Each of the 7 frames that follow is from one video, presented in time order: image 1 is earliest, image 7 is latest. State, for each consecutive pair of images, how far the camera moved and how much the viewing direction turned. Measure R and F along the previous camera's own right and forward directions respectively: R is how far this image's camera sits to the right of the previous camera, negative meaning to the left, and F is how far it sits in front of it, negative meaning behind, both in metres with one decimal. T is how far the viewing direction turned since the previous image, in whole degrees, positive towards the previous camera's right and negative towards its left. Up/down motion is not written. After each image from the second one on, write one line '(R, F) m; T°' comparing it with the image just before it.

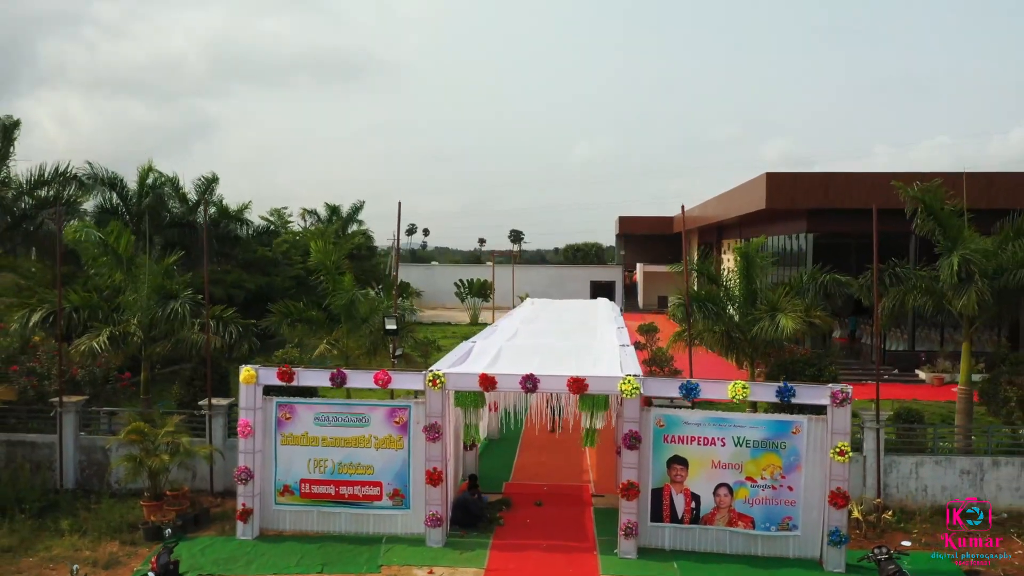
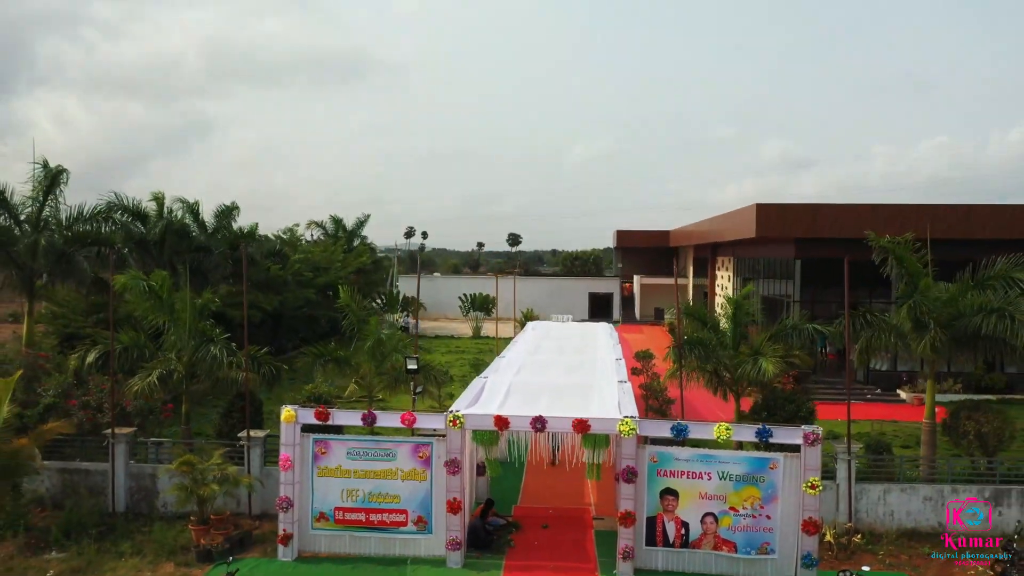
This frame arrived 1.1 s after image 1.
(-0.1, -0.9) m; 0°
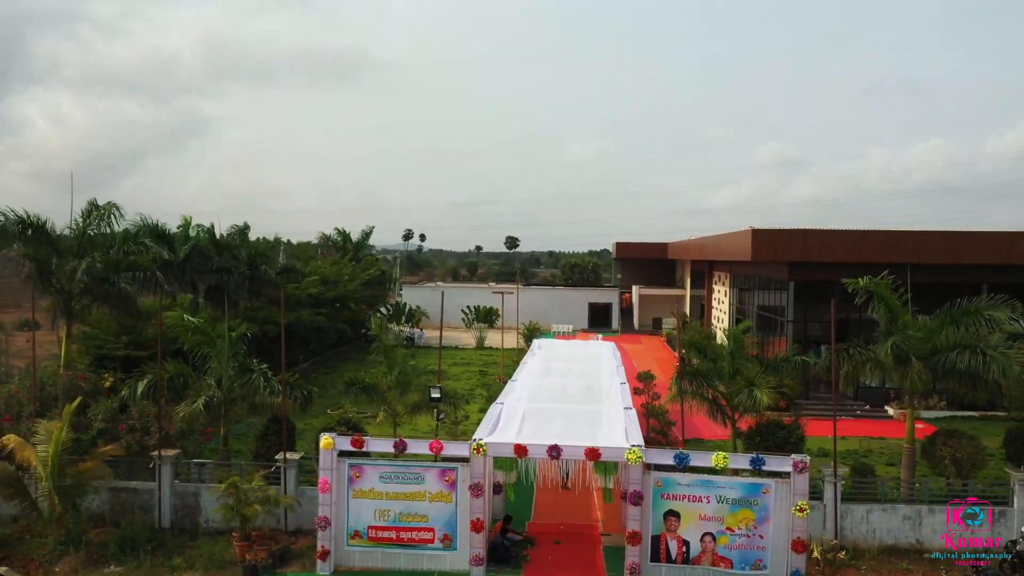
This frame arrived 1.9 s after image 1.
(-0.2, -0.8) m; 0°
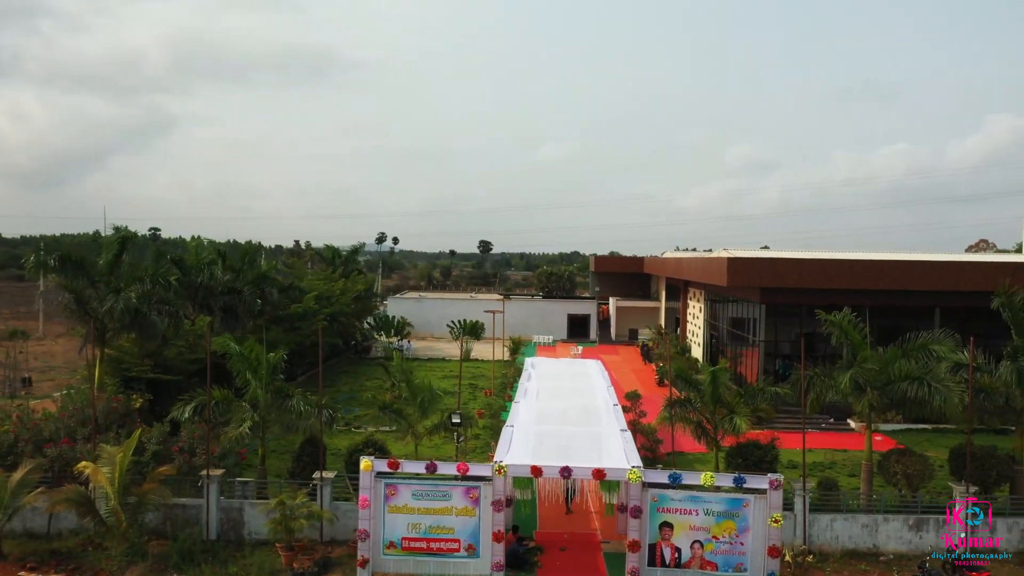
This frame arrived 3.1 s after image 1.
(-0.6, -1.3) m; +2°
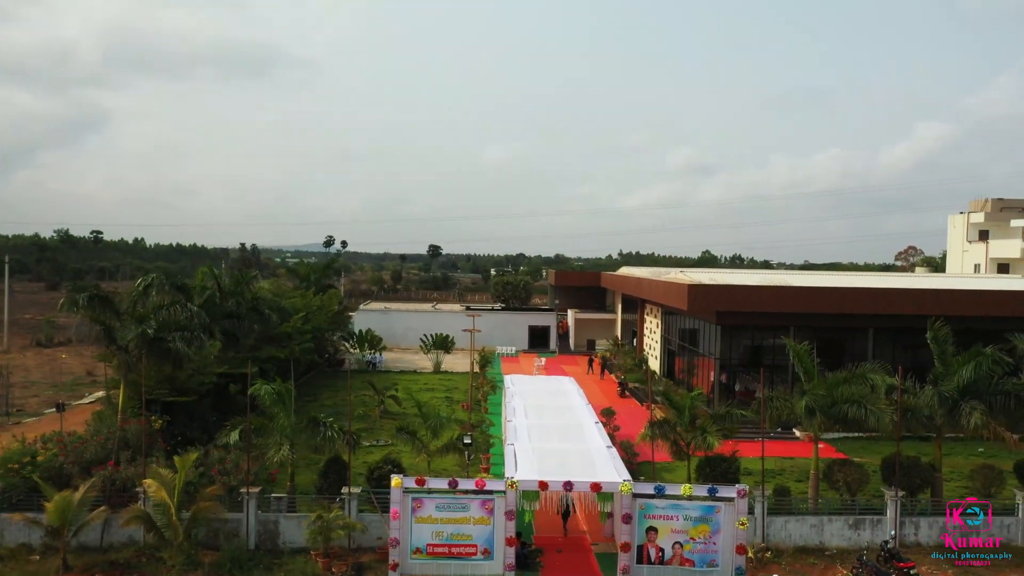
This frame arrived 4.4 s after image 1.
(-0.9, -1.7) m; +4°
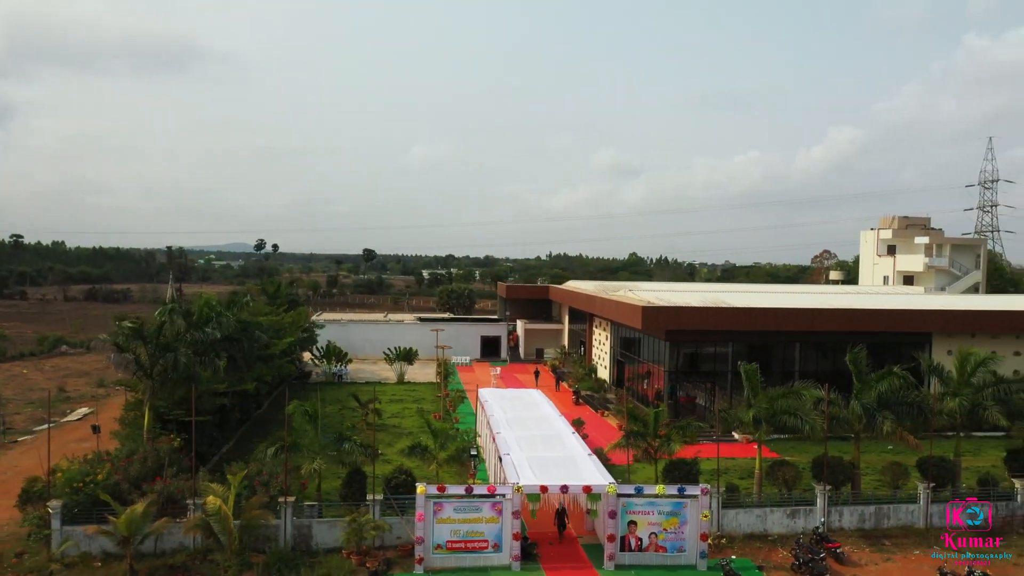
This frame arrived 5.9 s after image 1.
(-1.3, -2.3) m; +5°
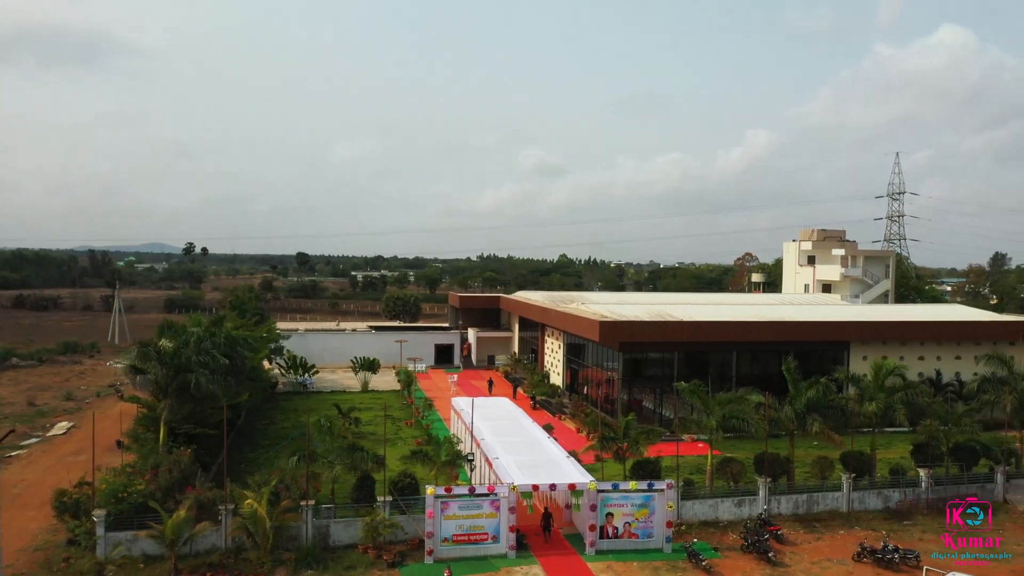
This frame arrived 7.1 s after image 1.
(-1.4, -2.3) m; +5°
